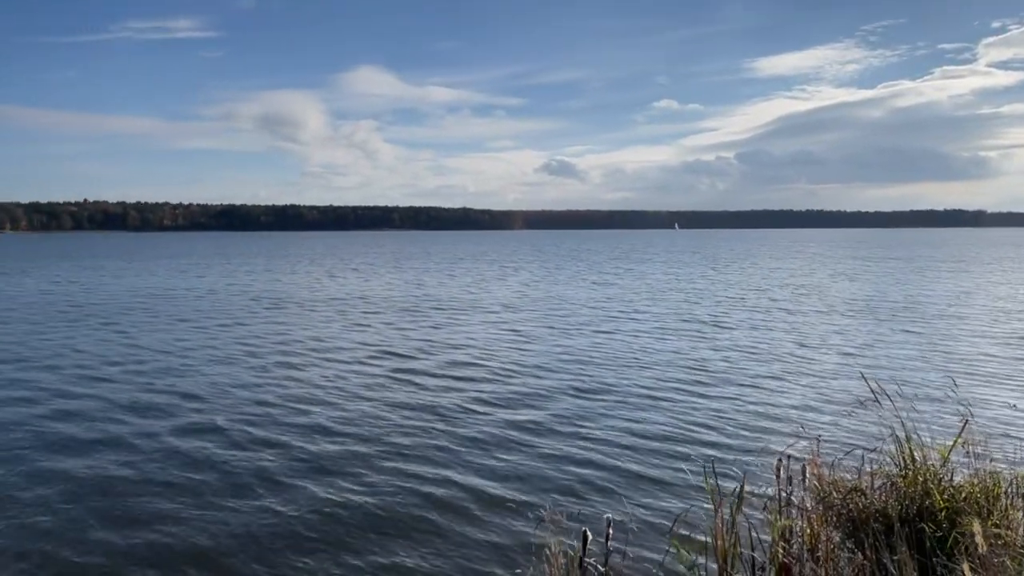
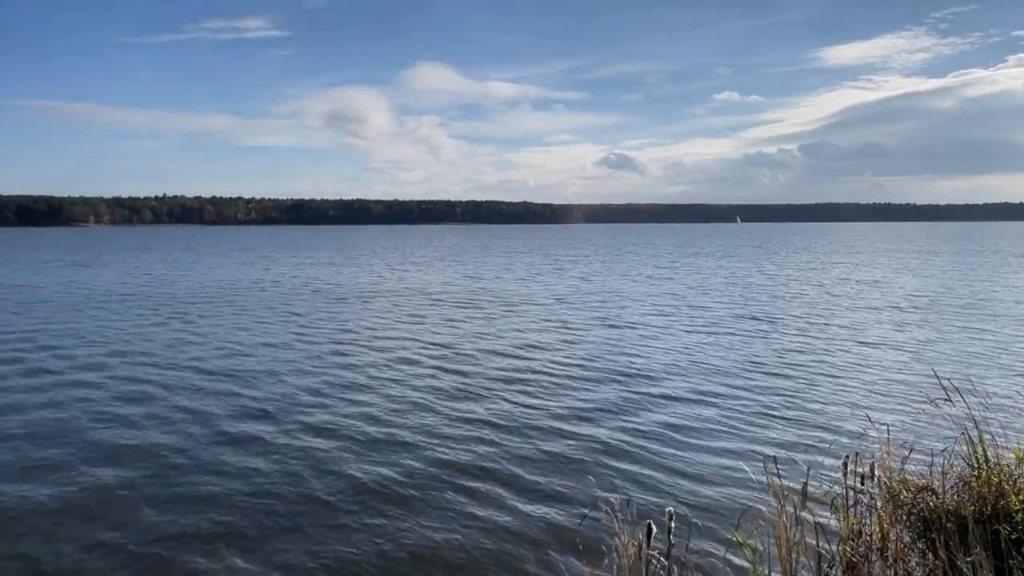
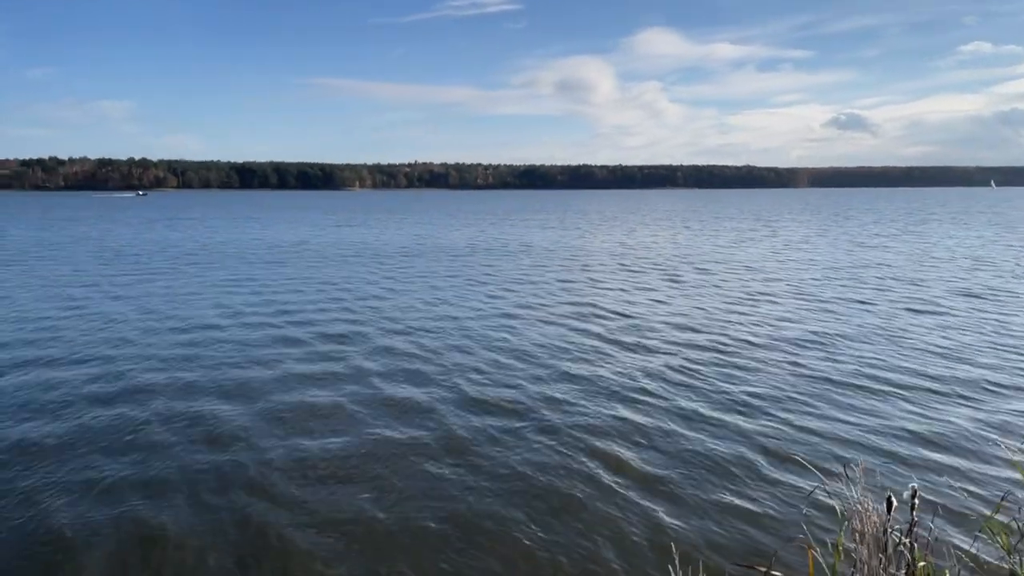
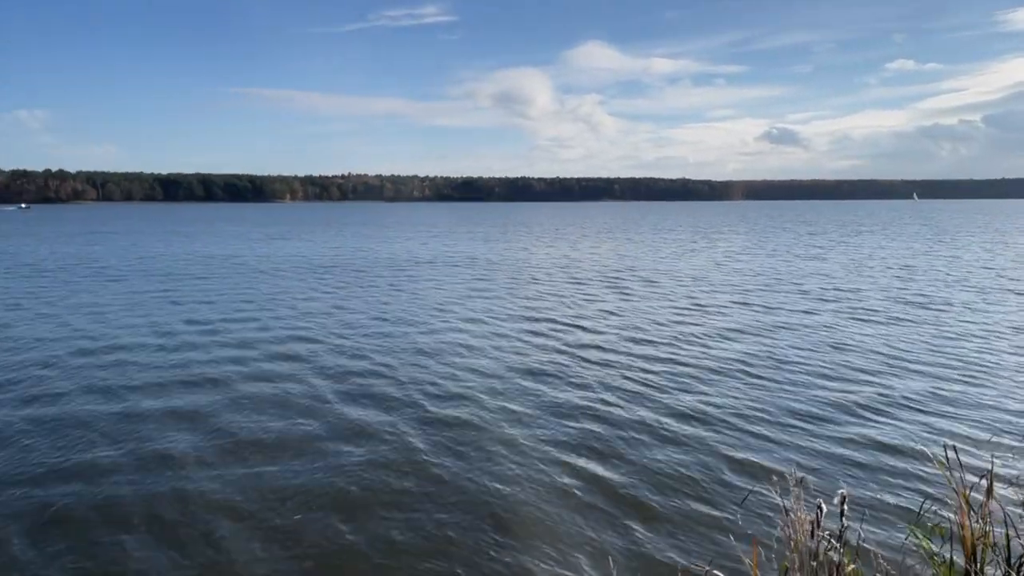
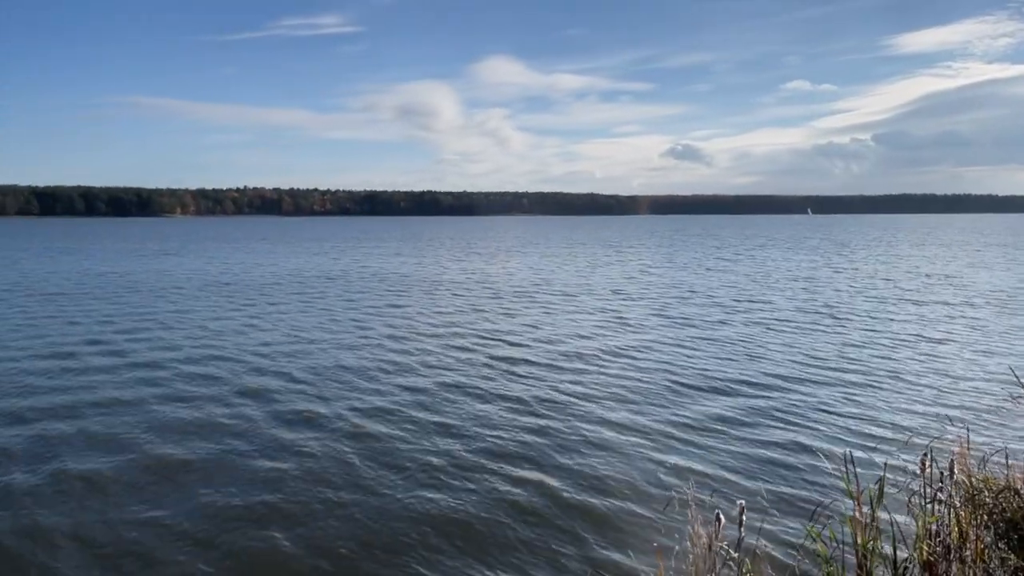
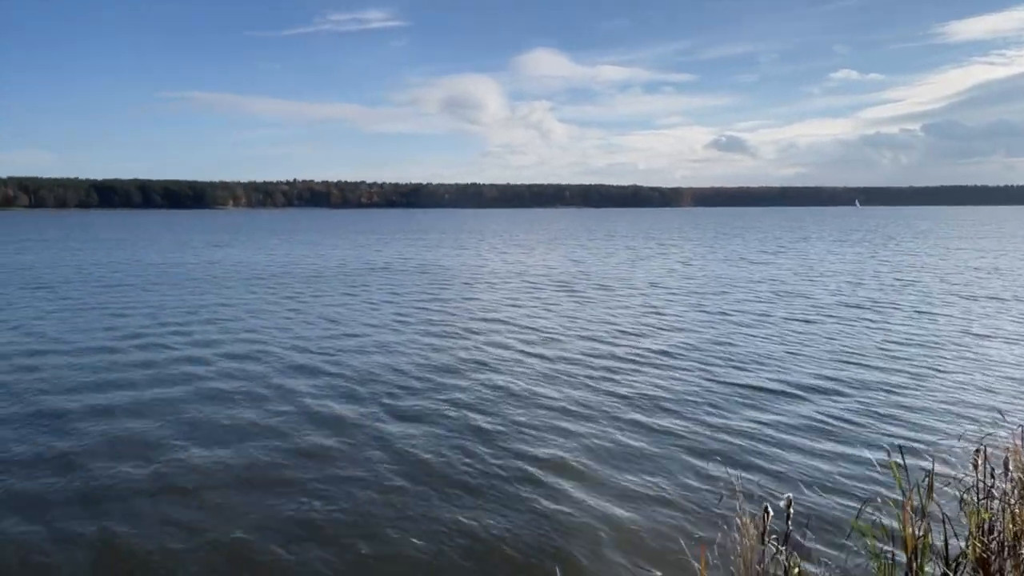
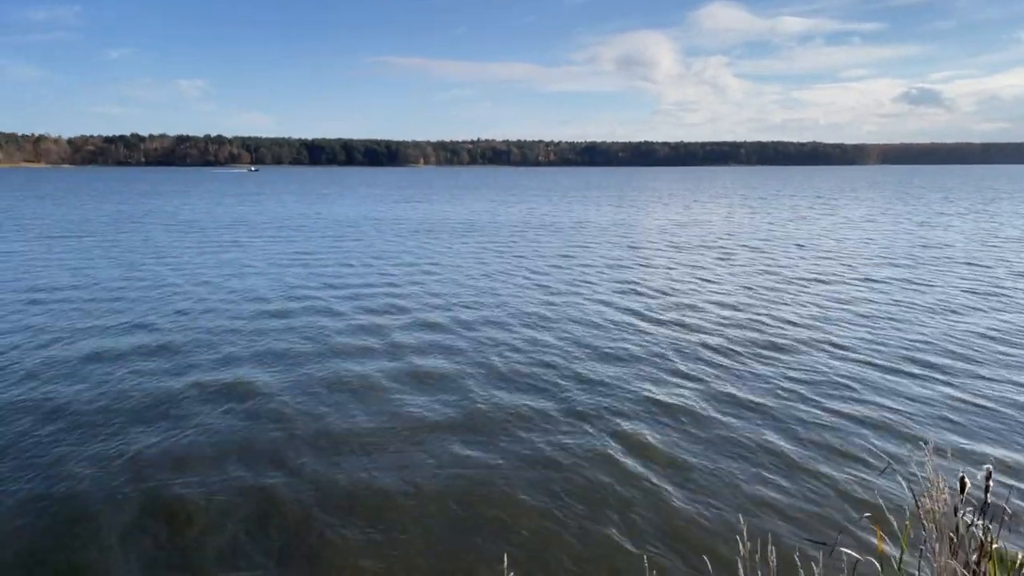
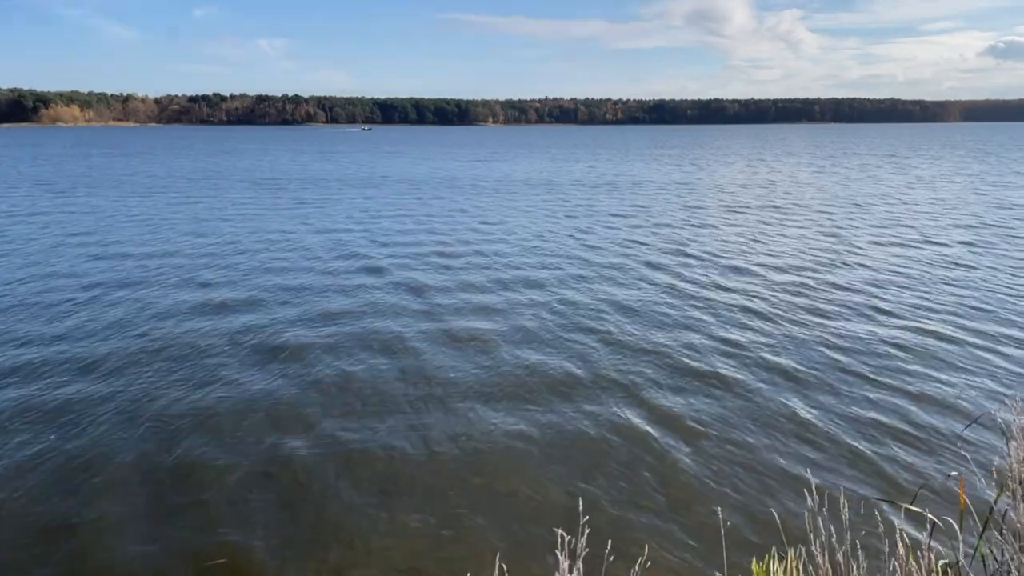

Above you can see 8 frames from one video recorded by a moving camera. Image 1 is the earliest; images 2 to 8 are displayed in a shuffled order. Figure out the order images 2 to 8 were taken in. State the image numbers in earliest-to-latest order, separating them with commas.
2, 5, 6, 4, 3, 7, 8
